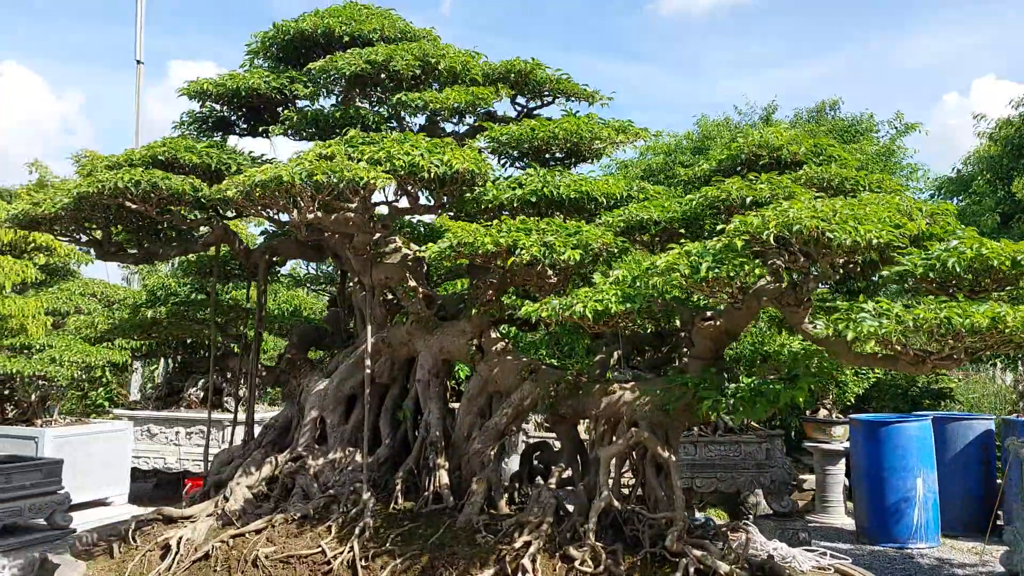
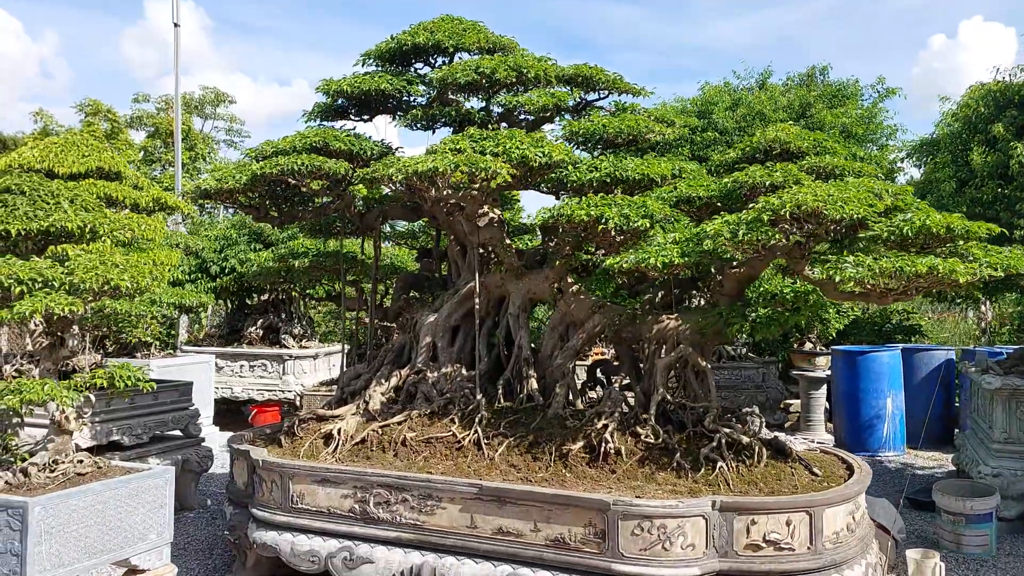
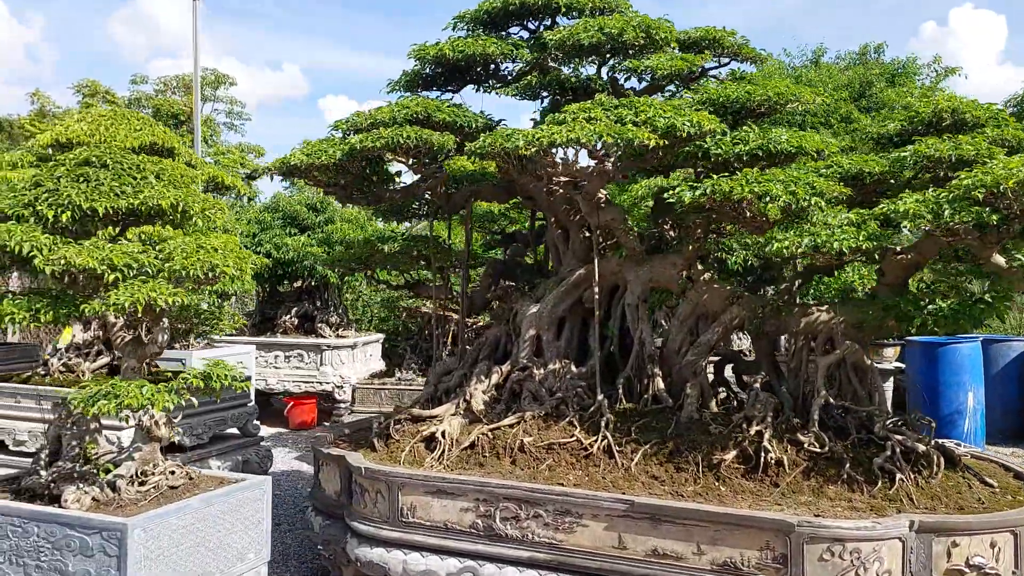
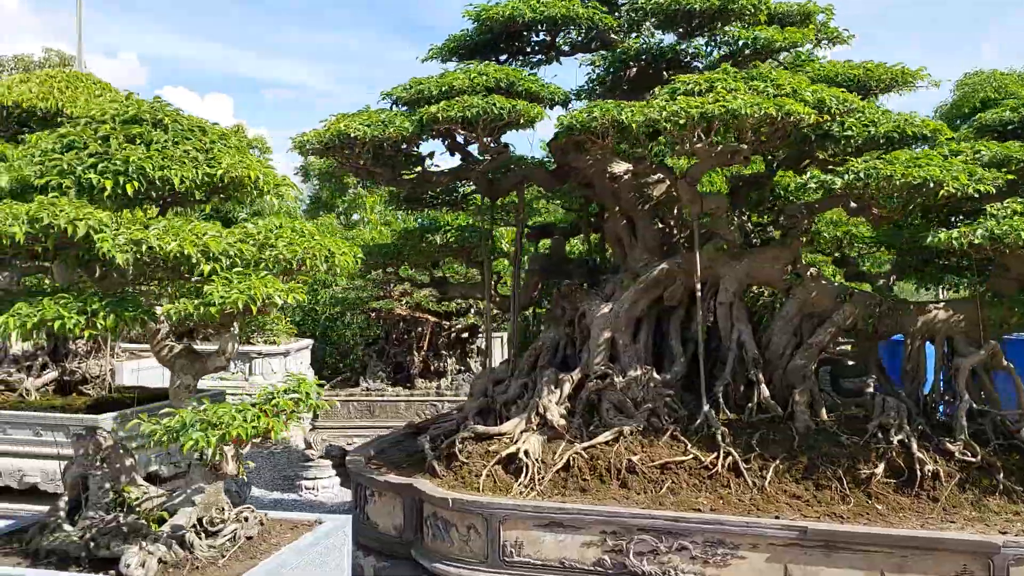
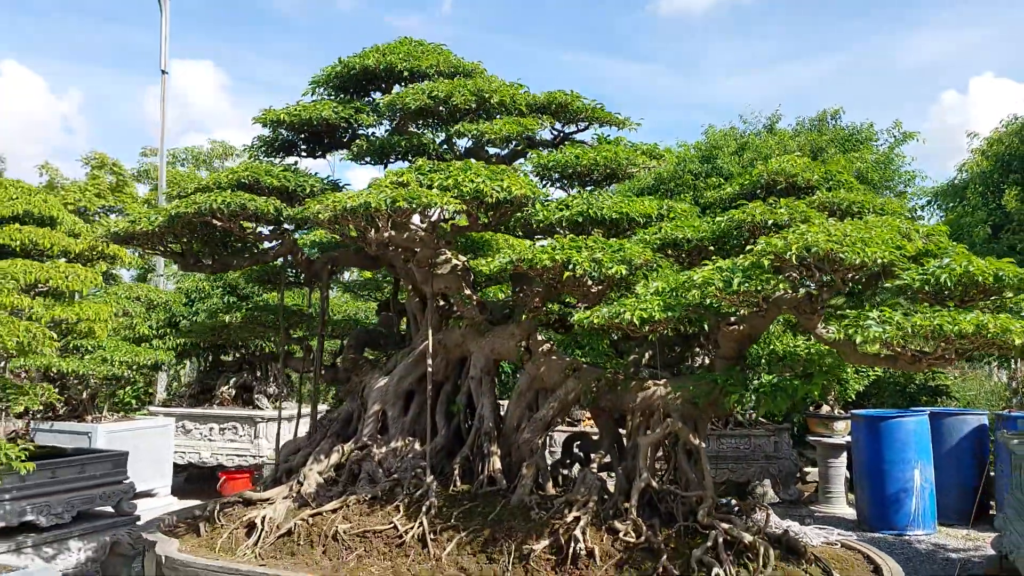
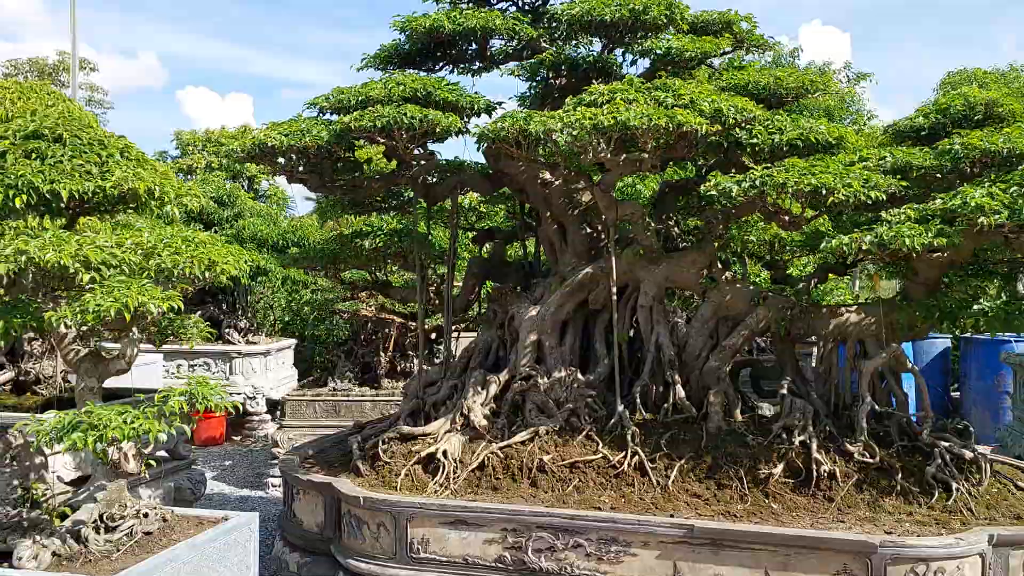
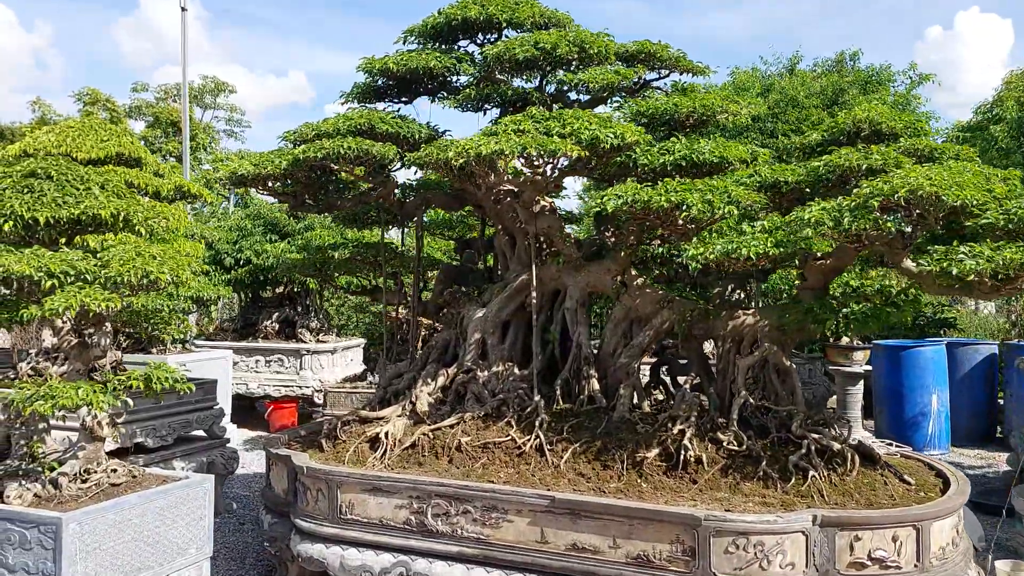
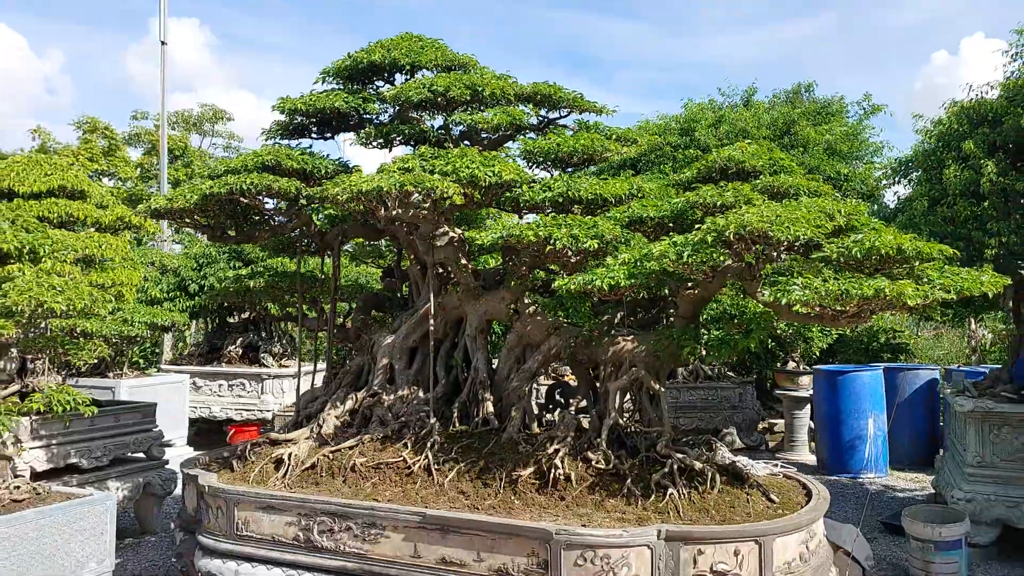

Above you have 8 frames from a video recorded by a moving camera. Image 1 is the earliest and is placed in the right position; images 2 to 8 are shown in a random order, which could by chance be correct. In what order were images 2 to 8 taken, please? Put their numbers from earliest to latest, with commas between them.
5, 8, 2, 7, 3, 6, 4
